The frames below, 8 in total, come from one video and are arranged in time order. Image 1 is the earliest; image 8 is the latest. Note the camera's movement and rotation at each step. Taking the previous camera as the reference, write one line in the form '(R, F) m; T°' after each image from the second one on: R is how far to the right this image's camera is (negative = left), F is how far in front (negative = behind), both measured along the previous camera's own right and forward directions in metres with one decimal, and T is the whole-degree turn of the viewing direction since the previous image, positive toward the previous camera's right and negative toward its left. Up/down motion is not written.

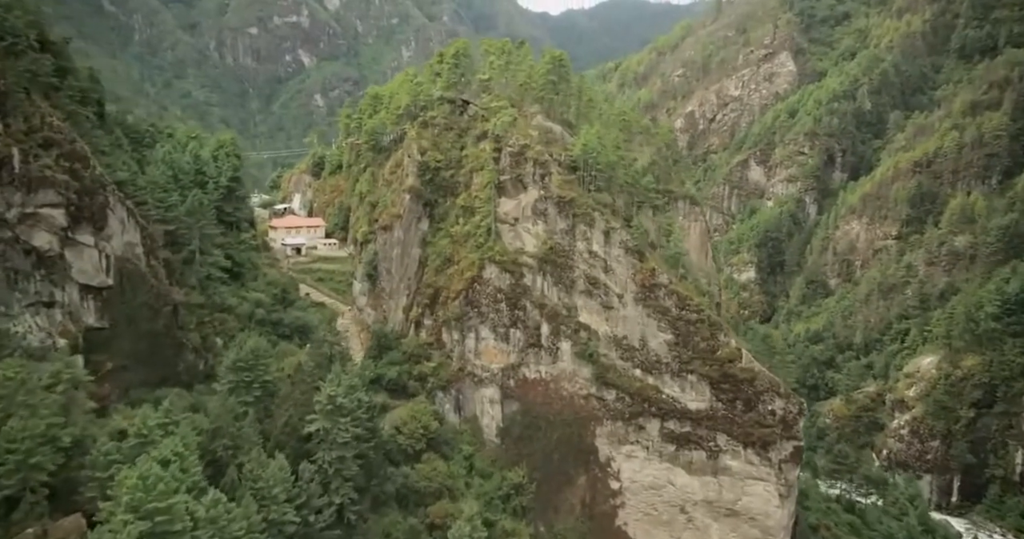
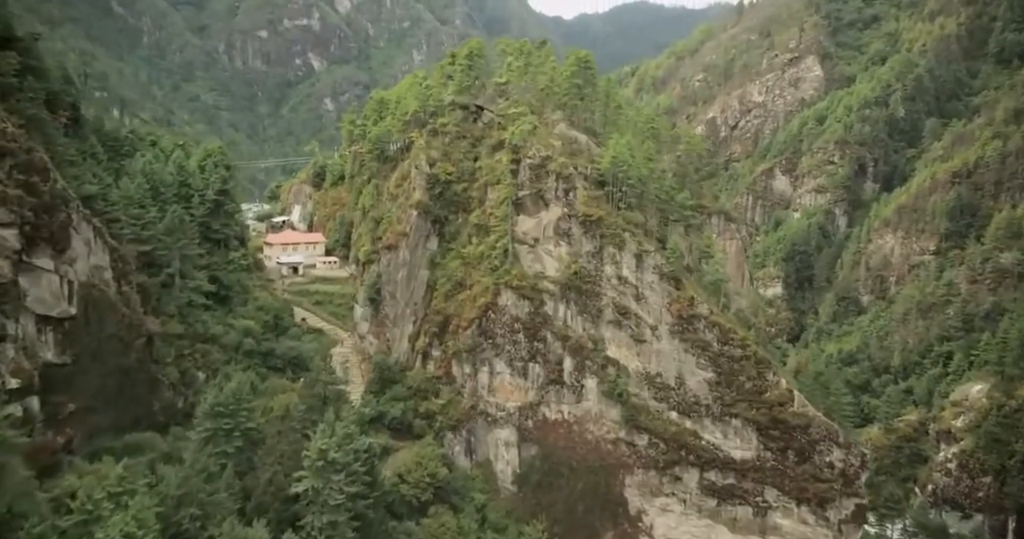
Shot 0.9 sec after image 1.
(-0.5, +5.7) m; -1°
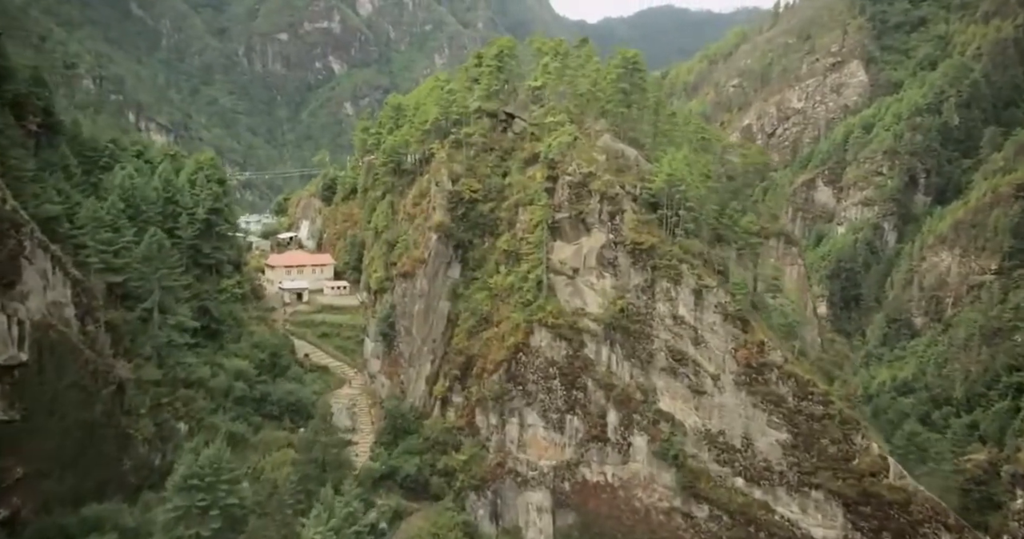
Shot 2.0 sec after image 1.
(-0.7, +6.7) m; -1°
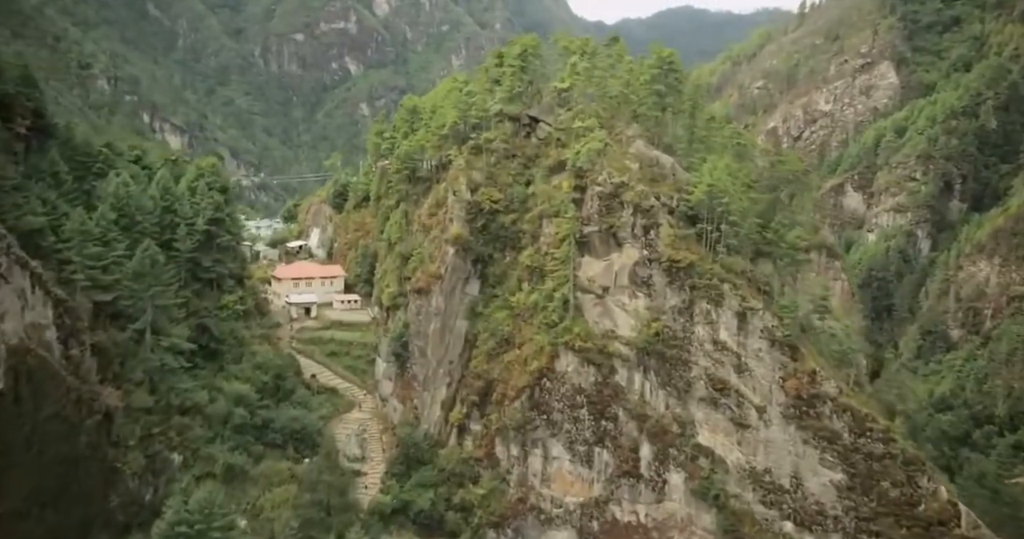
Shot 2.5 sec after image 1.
(-0.4, +3.3) m; -1°
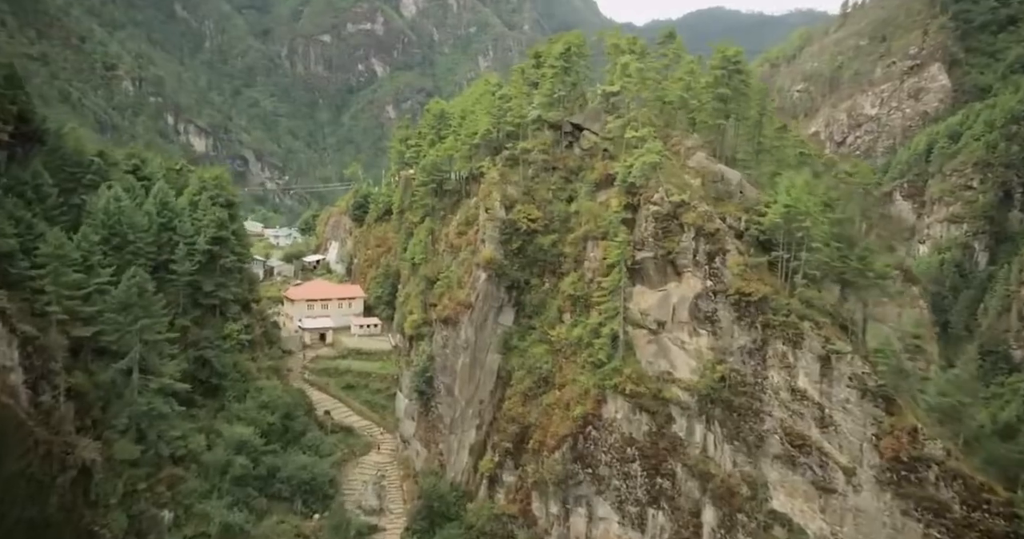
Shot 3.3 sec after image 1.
(-0.6, +4.8) m; -2°
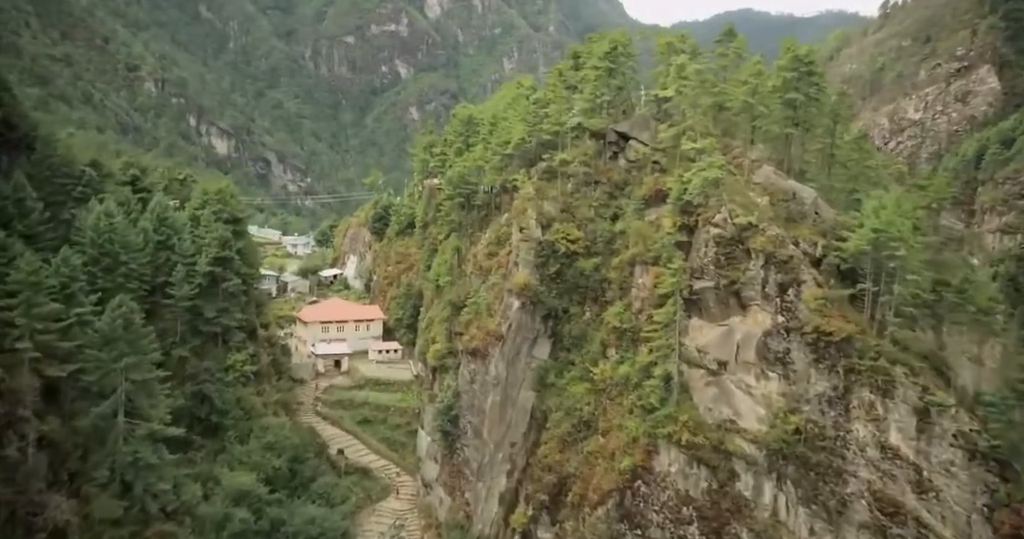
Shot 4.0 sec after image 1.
(-0.5, +4.0) m; -1°
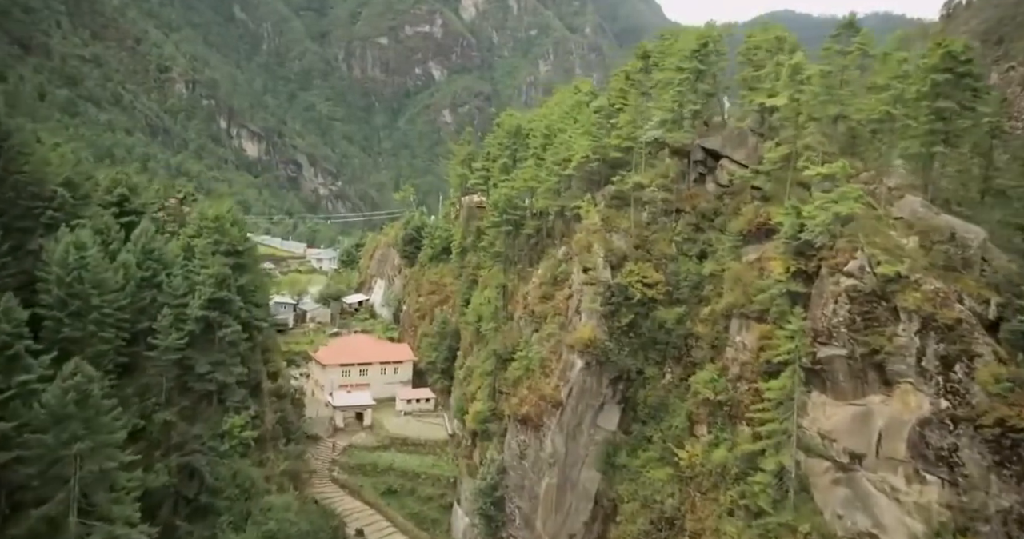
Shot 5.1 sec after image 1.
(-0.9, +6.2) m; -2°
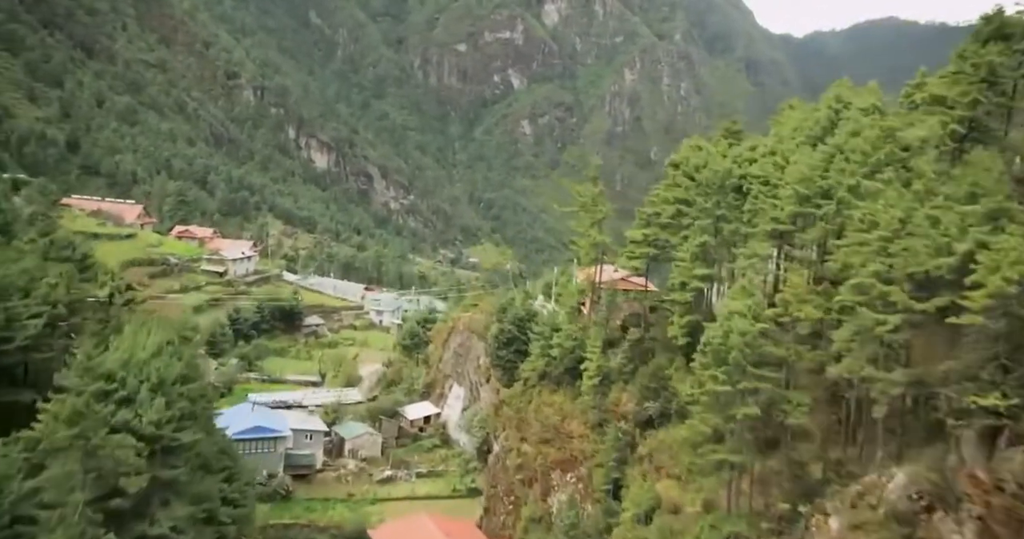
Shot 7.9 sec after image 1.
(-2.8, +16.6) m; -5°
